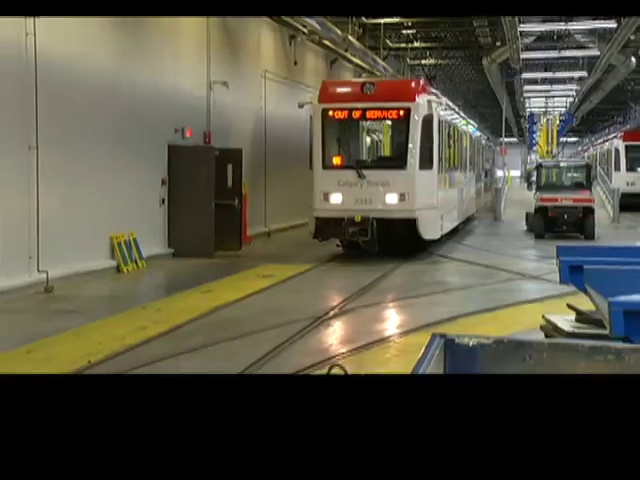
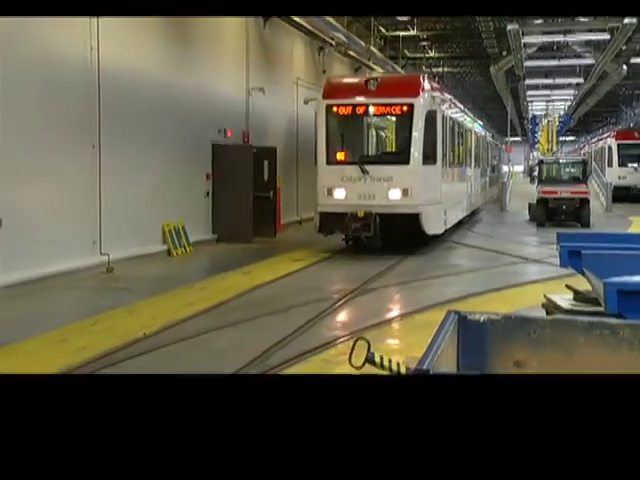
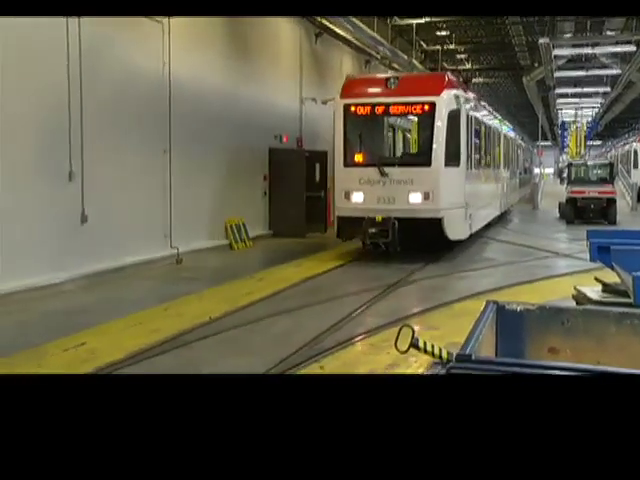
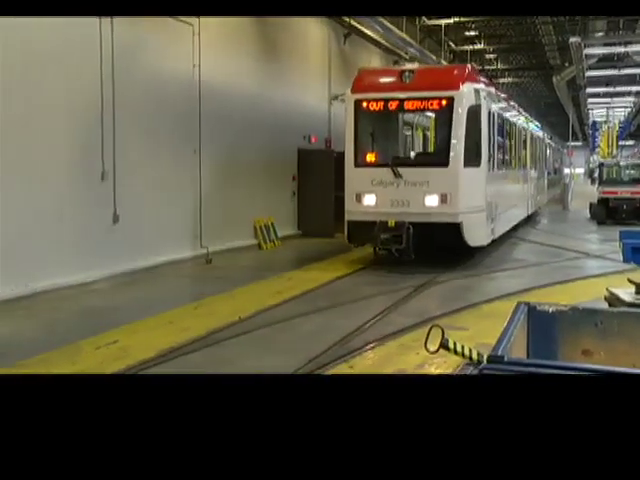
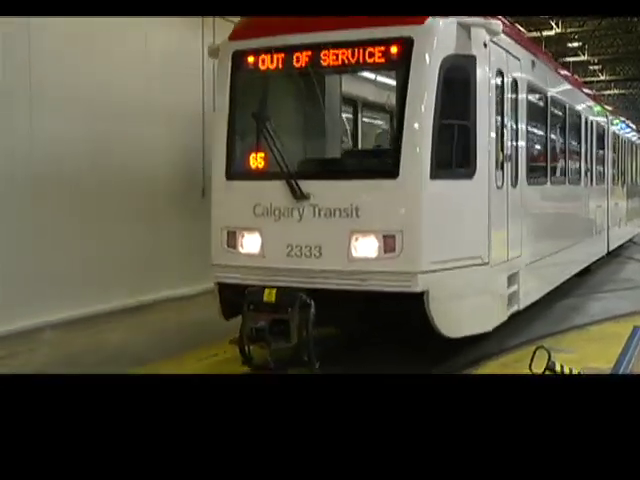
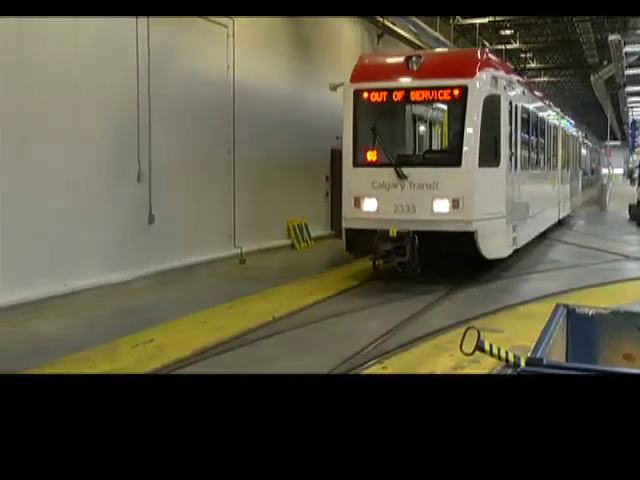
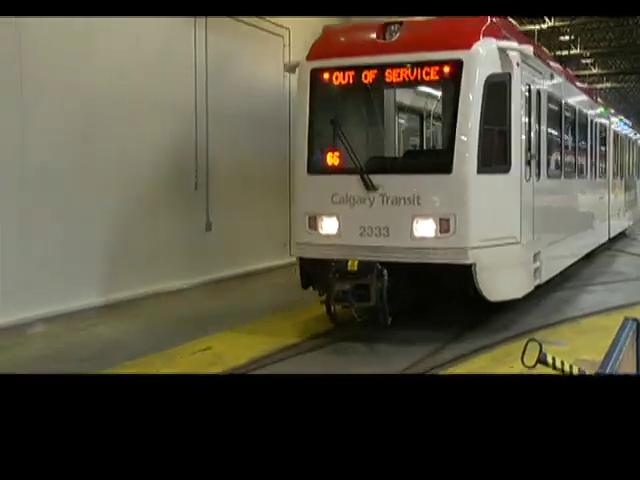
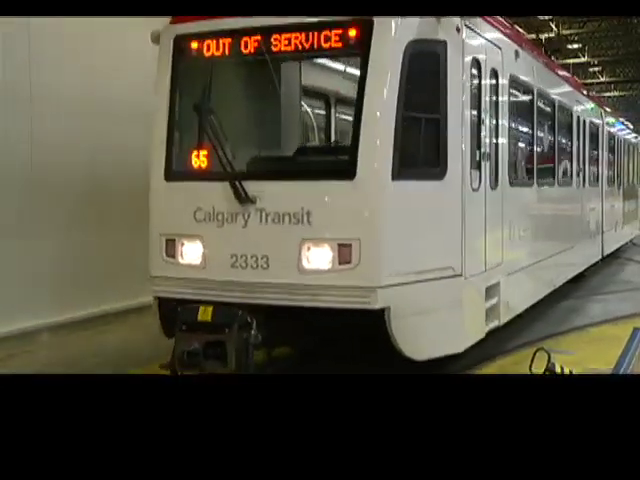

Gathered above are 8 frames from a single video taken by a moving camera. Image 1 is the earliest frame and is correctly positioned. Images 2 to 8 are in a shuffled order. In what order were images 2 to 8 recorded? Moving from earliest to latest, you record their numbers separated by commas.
2, 3, 4, 6, 7, 5, 8
